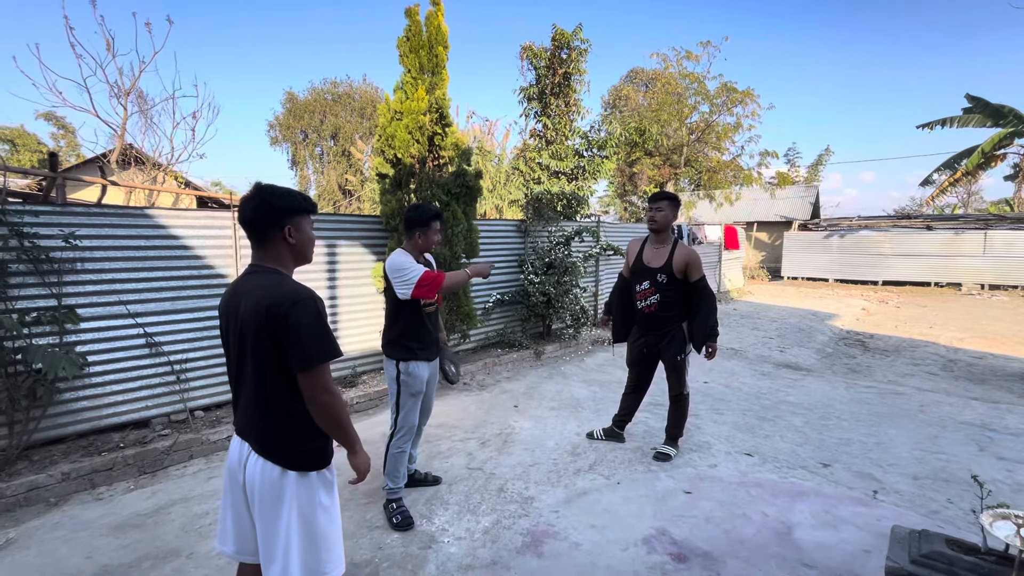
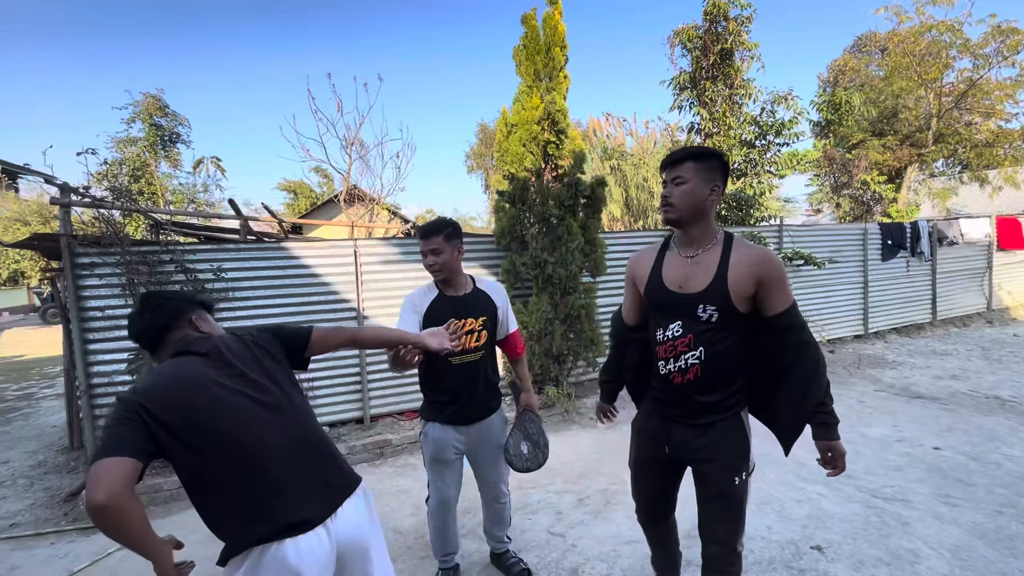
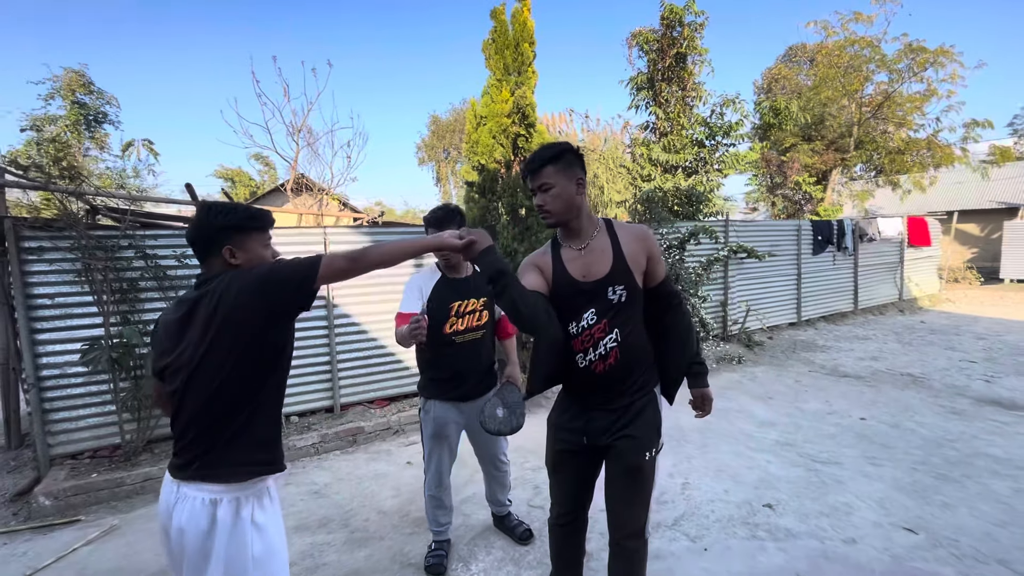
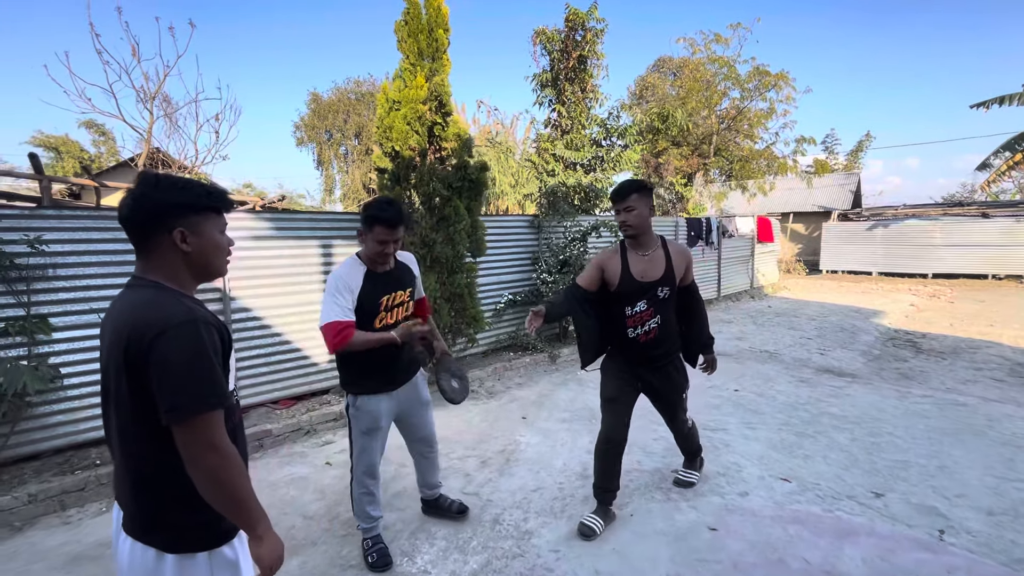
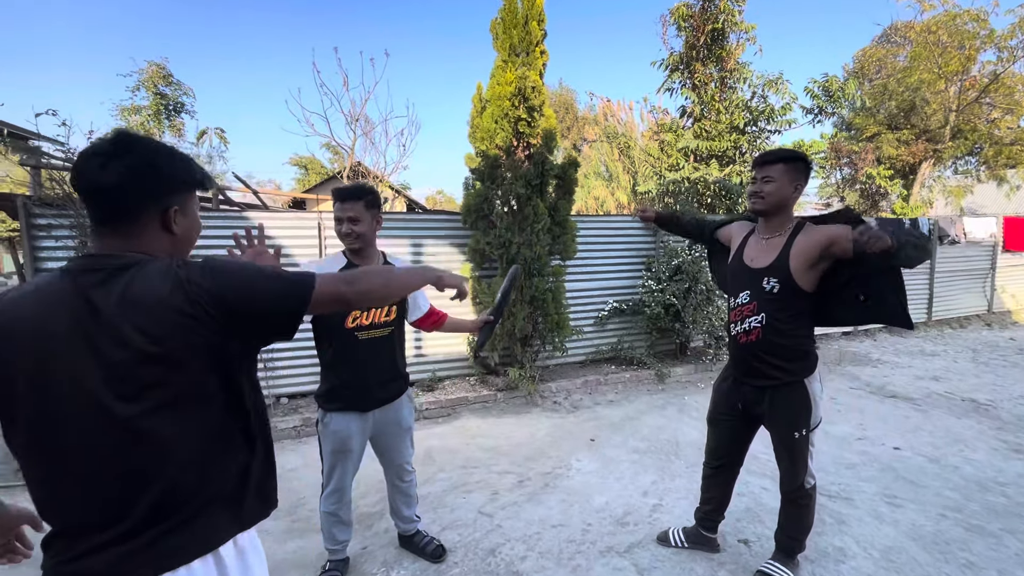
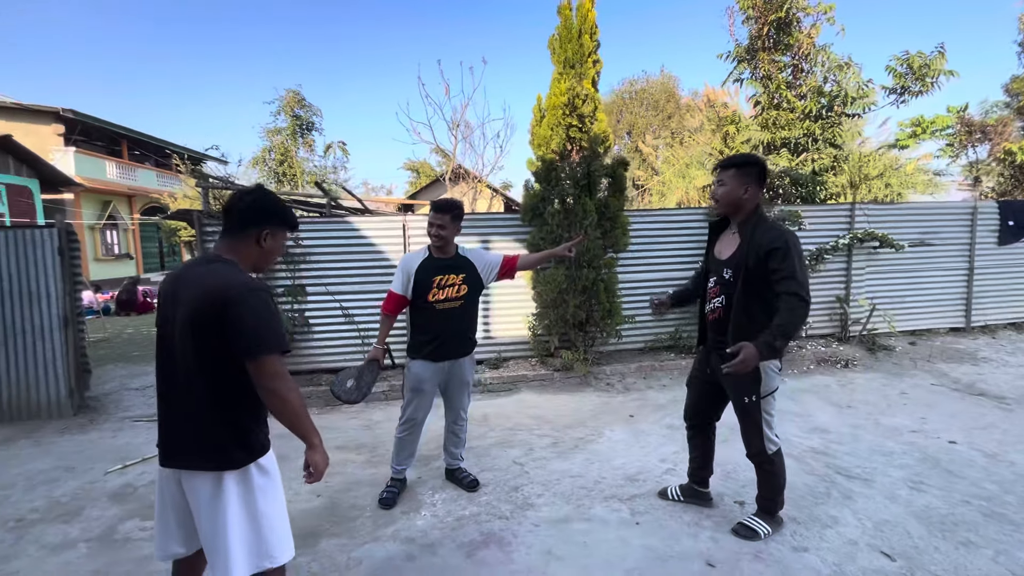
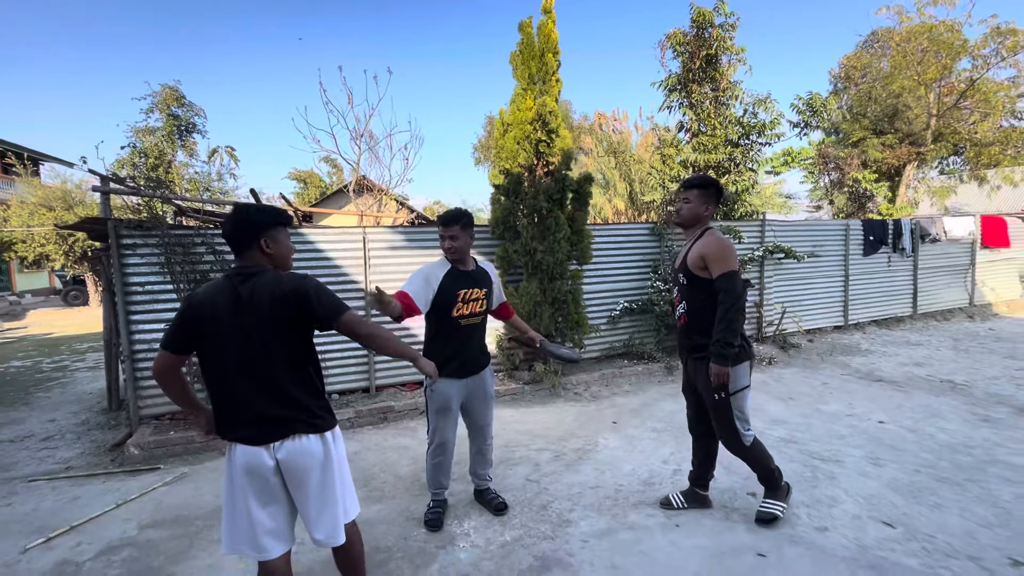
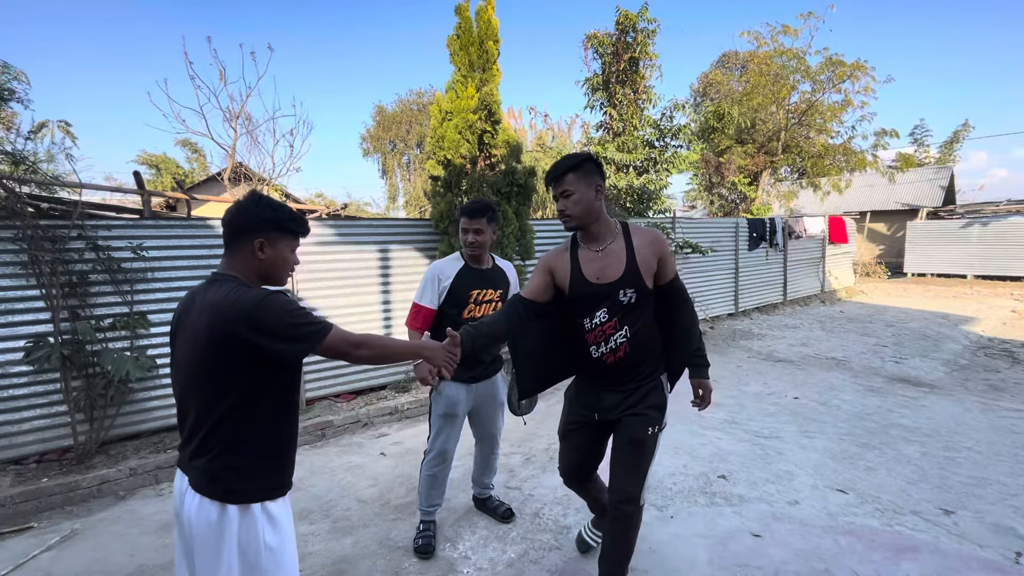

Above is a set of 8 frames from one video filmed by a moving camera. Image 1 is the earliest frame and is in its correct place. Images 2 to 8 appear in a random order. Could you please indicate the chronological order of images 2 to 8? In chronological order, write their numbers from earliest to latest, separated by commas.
4, 8, 3, 2, 7, 5, 6
